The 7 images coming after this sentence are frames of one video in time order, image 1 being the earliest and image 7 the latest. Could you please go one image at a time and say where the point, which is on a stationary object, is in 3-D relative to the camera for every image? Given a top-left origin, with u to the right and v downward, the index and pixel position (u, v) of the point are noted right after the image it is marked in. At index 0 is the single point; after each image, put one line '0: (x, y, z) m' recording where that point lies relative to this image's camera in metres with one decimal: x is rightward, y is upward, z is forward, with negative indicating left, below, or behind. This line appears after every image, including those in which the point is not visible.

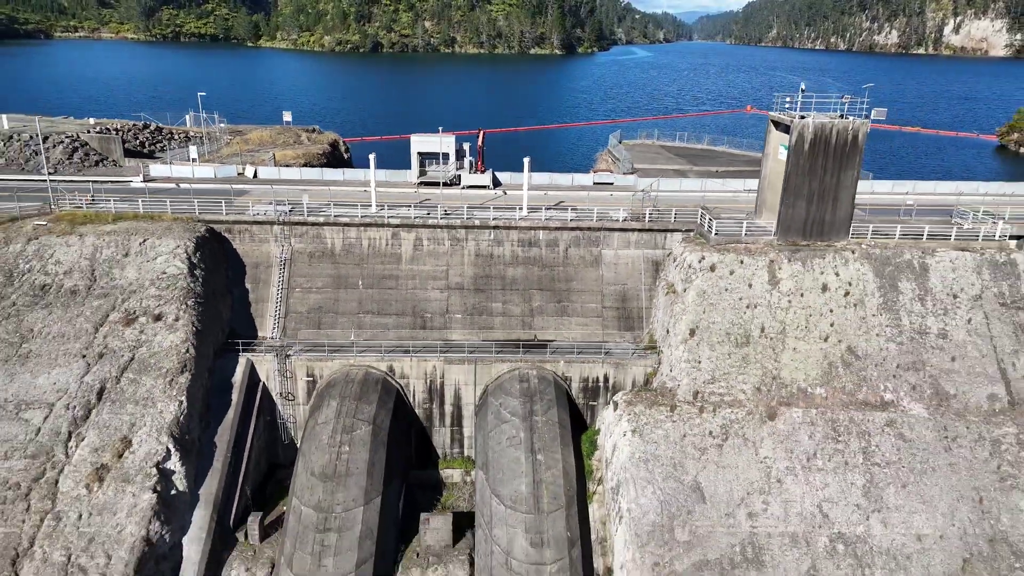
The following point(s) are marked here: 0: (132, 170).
0: (-11.7, +3.6, +18.4) m
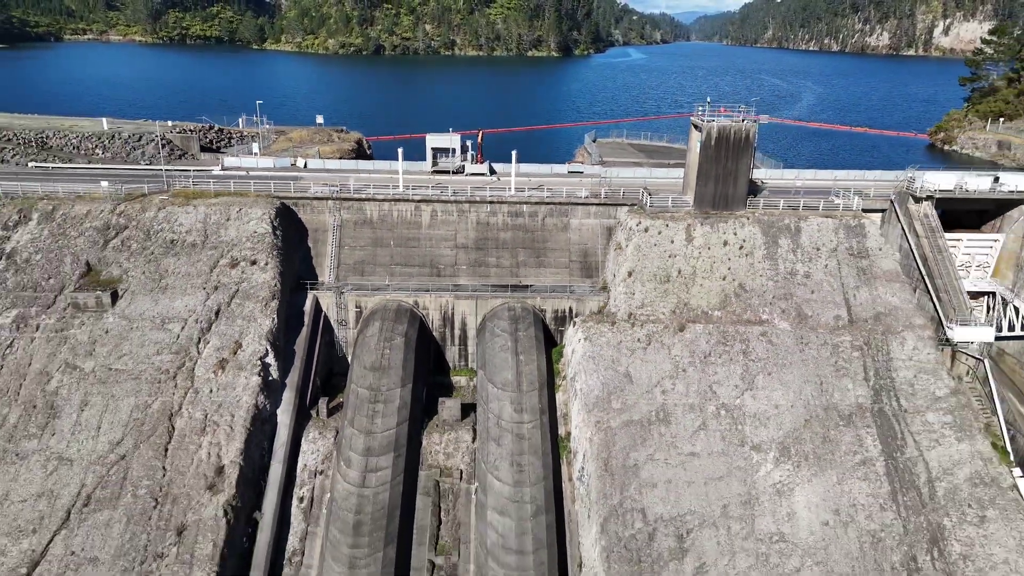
0: (-12.0, +5.0, +23.8) m
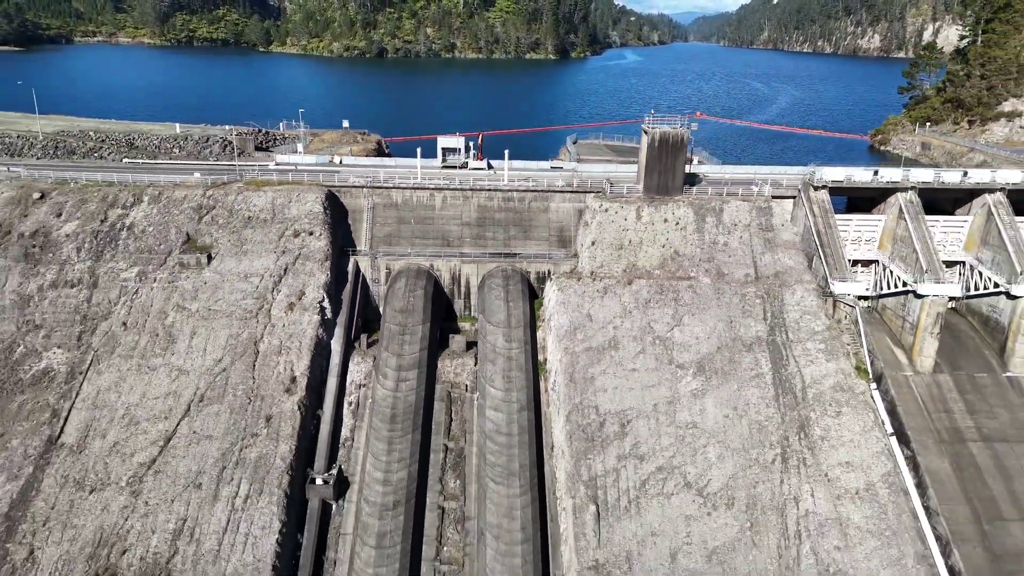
0: (-12.3, +6.4, +29.8) m
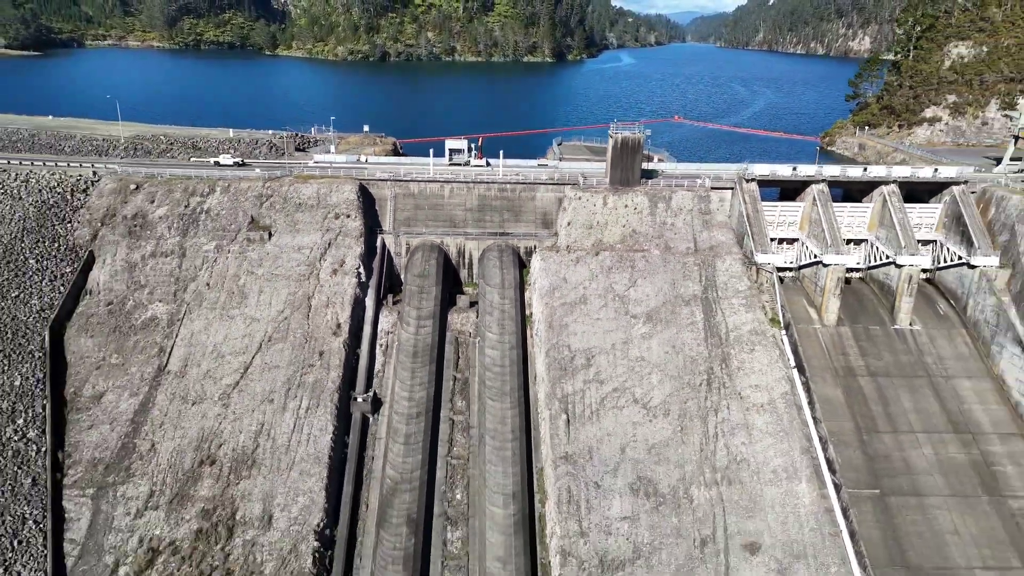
0: (-12.7, +7.9, +36.5) m
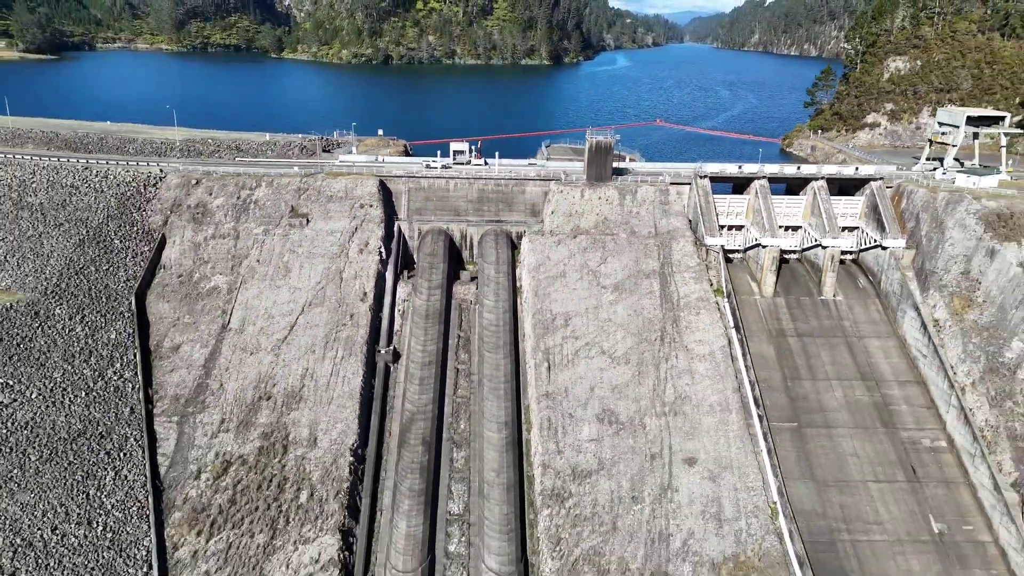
0: (-13.1, +9.4, +43.2) m
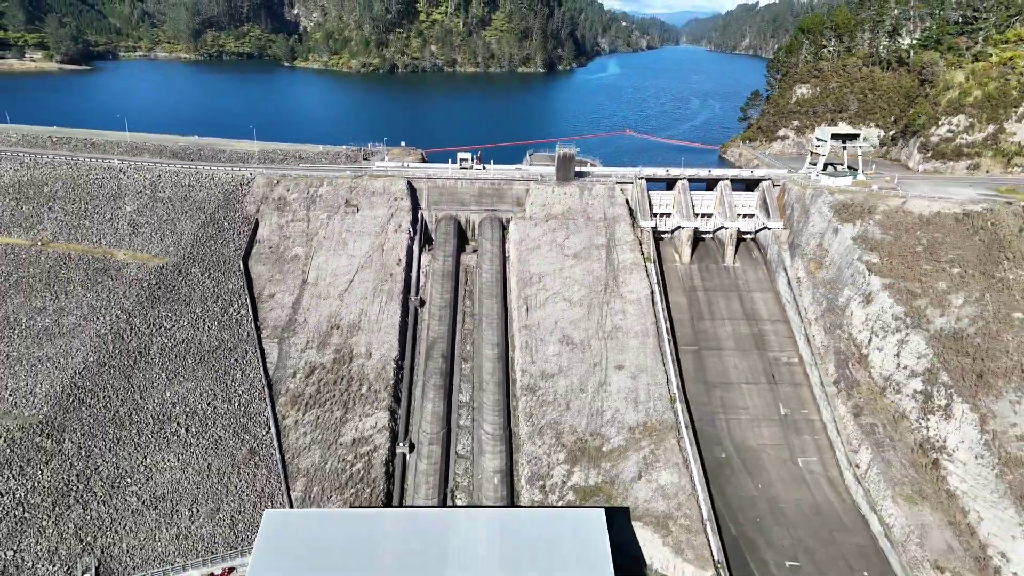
0: (-14.0, +12.0, +58.3) m
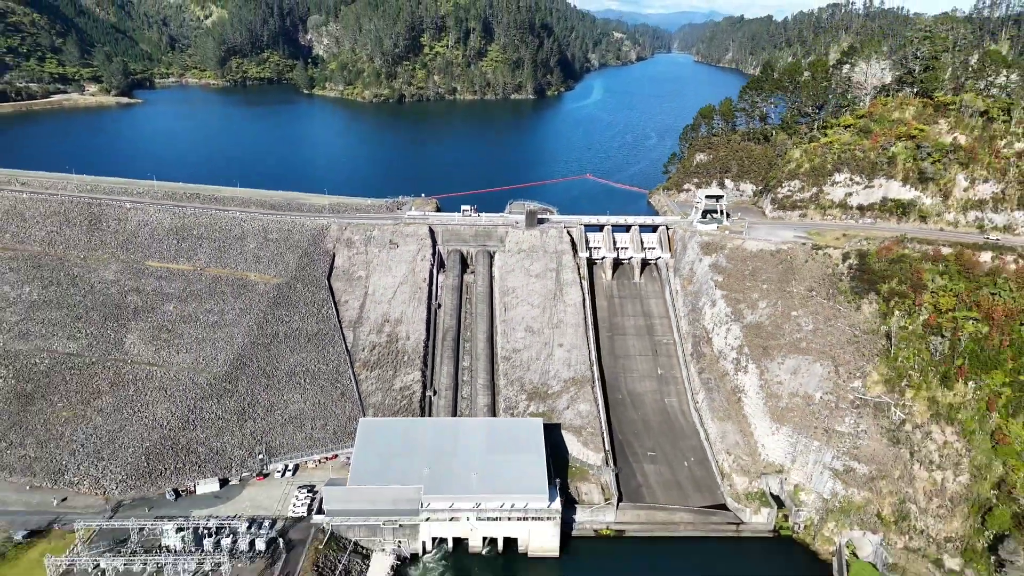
0: (-16.1, +10.9, +87.4) m
